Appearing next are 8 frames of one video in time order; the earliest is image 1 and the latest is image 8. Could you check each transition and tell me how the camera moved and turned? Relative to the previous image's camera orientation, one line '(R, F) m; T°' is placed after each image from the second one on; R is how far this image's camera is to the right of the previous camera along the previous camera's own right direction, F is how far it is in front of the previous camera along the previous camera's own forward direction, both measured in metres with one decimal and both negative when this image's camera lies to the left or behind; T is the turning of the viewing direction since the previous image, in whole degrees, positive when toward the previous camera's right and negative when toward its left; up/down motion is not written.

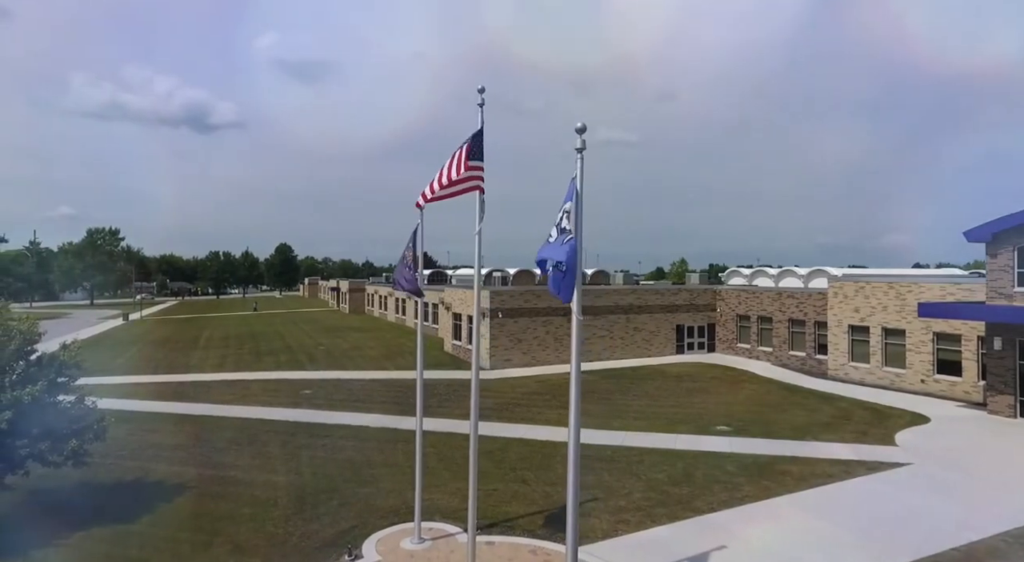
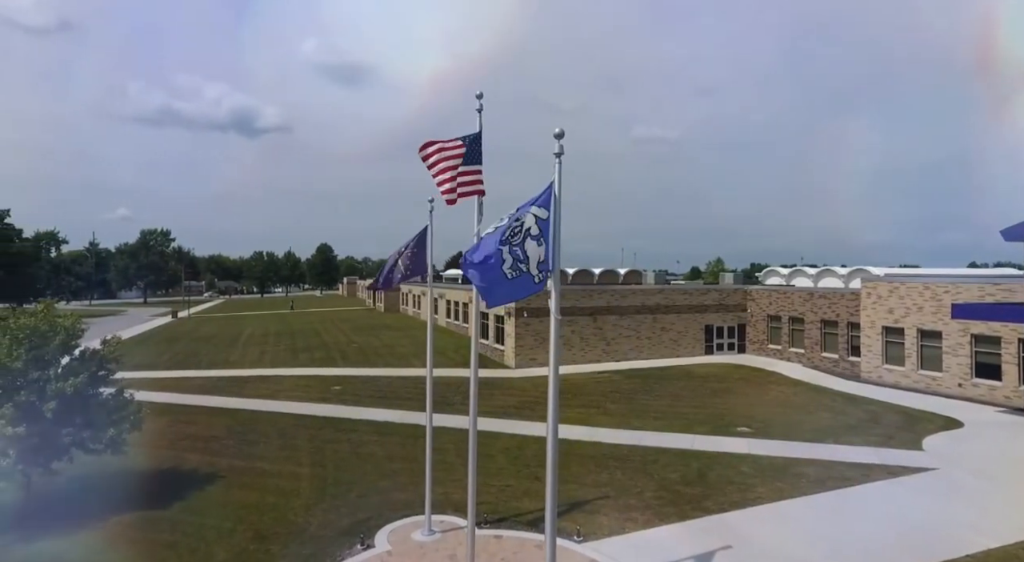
(+0.7, -0.3) m; -4°
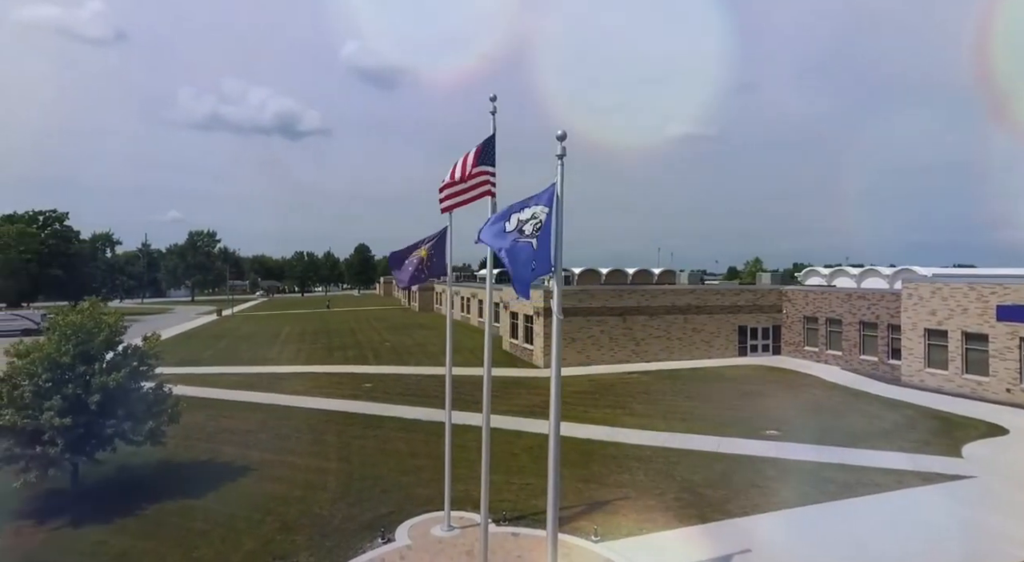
(+0.5, -0.1) m; -4°
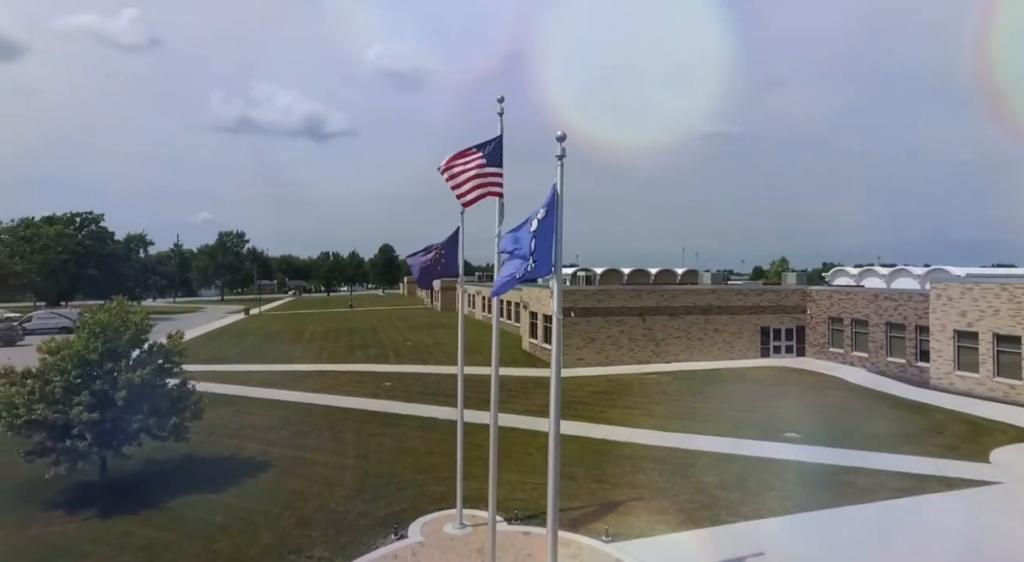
(+0.3, -0.1) m; -2°
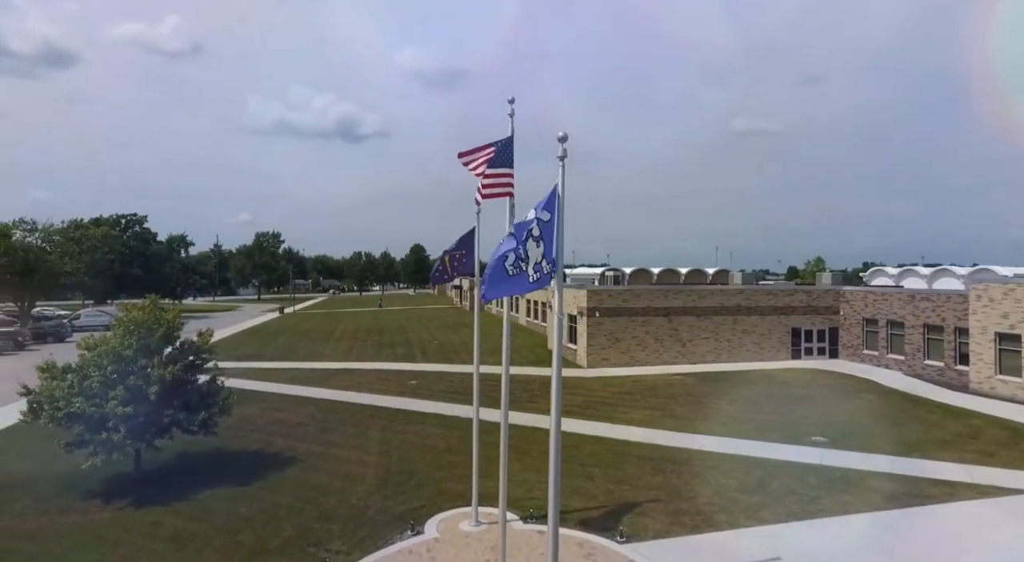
(+0.4, -0.1) m; -3°
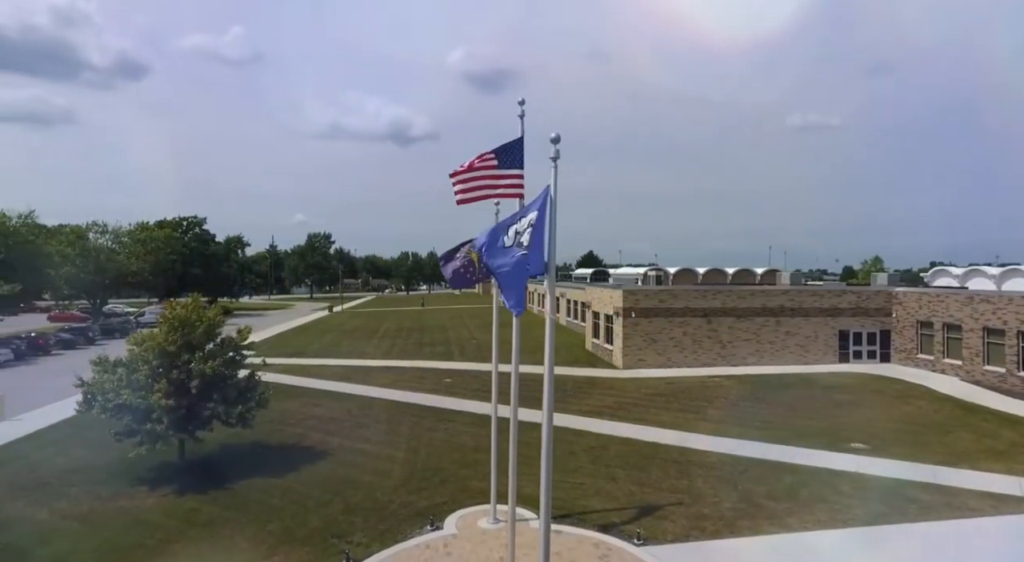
(+0.8, -0.1) m; -5°
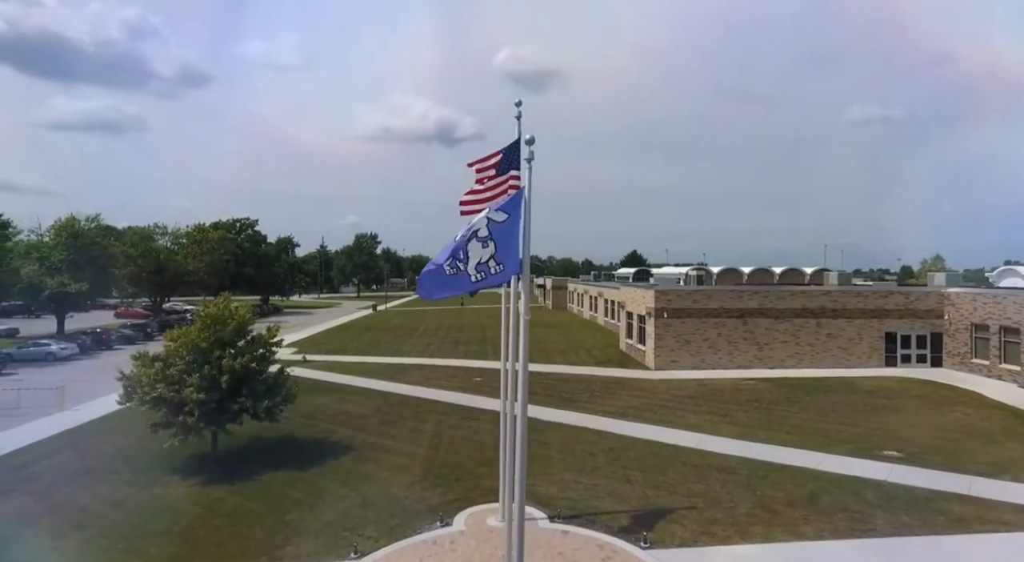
(+1.0, 0.0) m; -5°
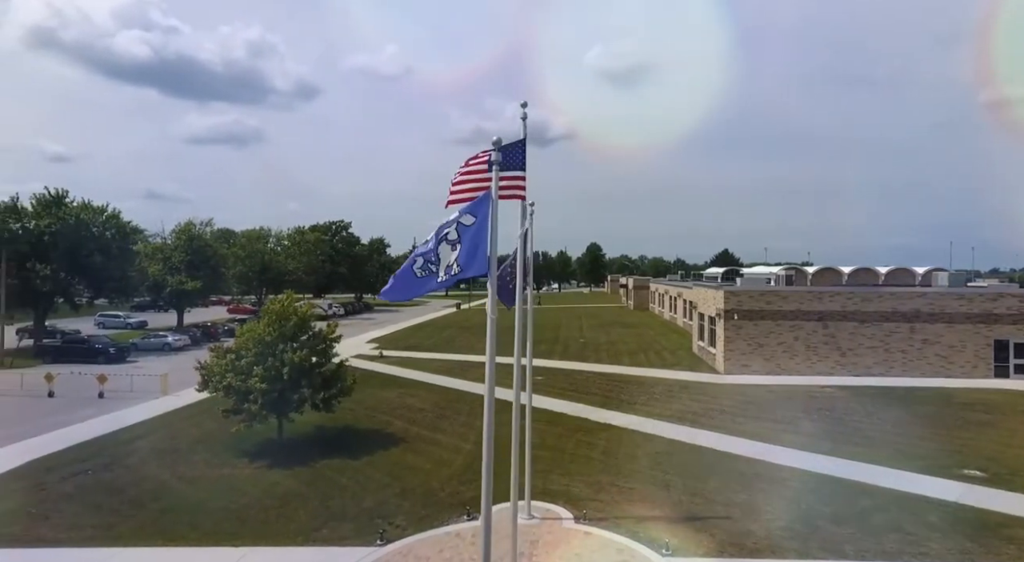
(+1.7, +0.2) m; -10°
